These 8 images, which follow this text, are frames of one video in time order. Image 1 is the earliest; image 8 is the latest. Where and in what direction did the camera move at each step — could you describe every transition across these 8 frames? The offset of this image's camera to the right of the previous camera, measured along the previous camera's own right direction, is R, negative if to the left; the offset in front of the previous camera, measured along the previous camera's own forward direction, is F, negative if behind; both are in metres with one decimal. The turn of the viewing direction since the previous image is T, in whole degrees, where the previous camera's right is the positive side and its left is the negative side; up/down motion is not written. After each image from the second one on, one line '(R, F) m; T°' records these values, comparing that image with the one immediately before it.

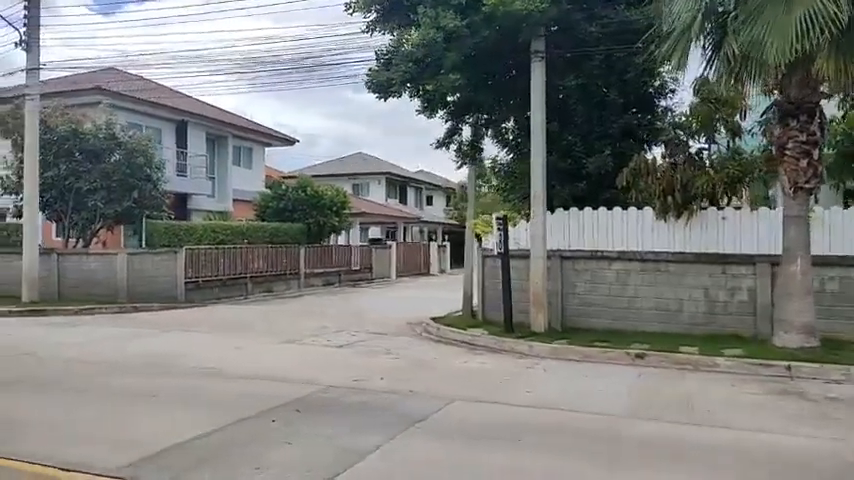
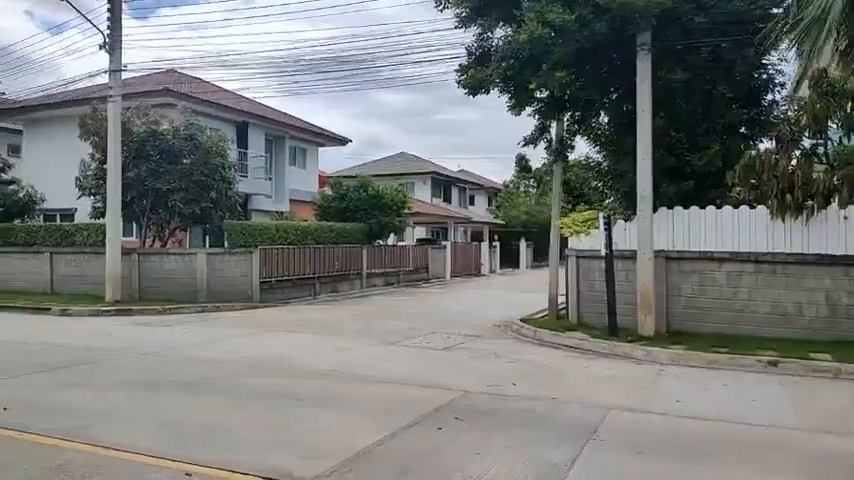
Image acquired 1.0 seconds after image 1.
(-1.4, +0.3) m; -3°
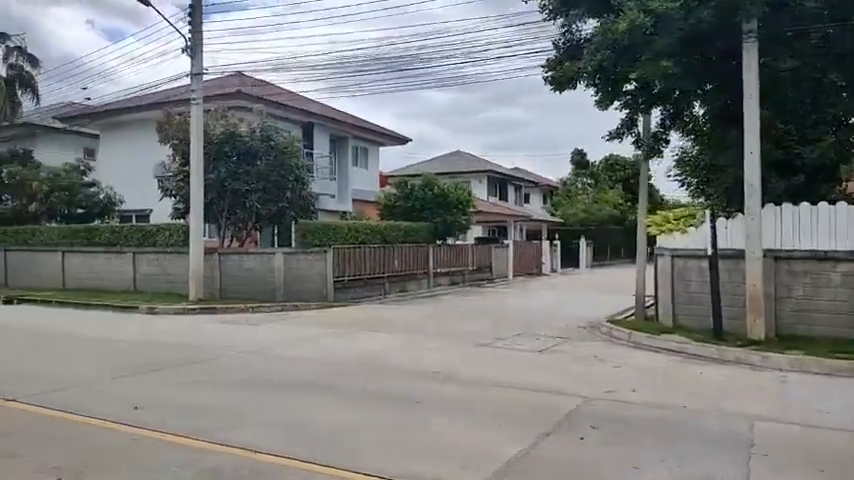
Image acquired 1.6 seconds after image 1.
(-0.9, +0.2) m; -5°
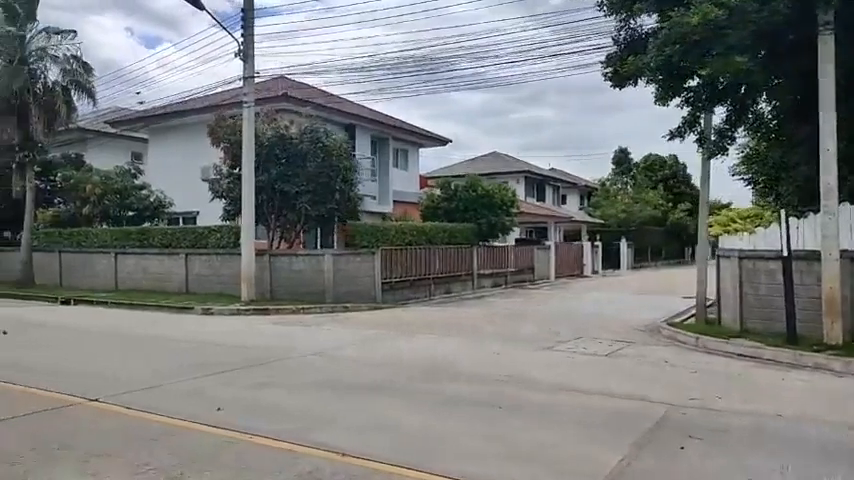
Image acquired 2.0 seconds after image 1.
(-0.6, +0.1) m; -3°
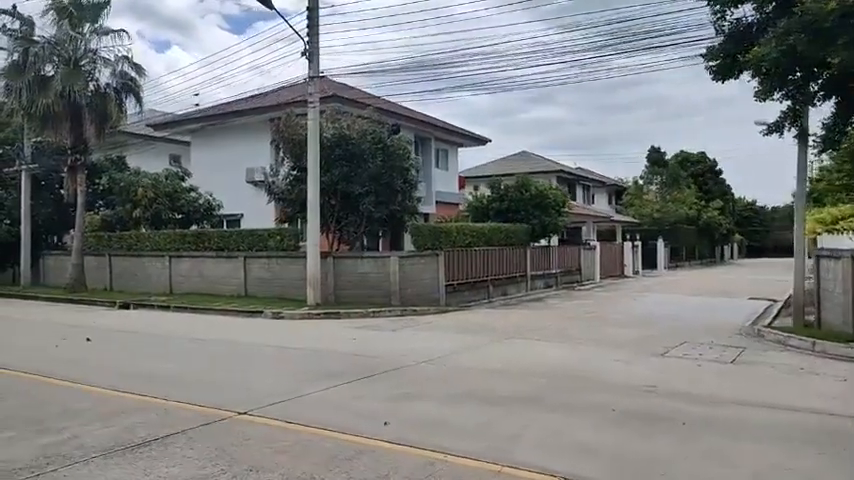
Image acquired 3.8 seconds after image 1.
(-1.7, +0.4) m; -1°
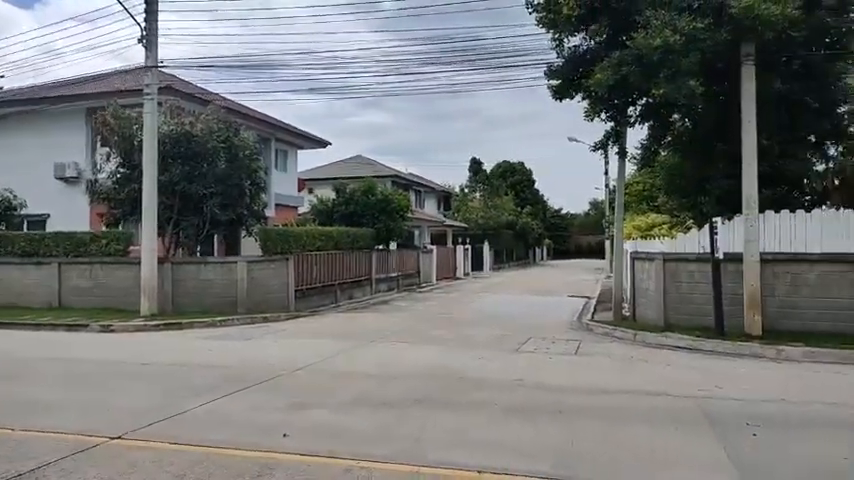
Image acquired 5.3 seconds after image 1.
(-0.8, +0.1) m; +16°
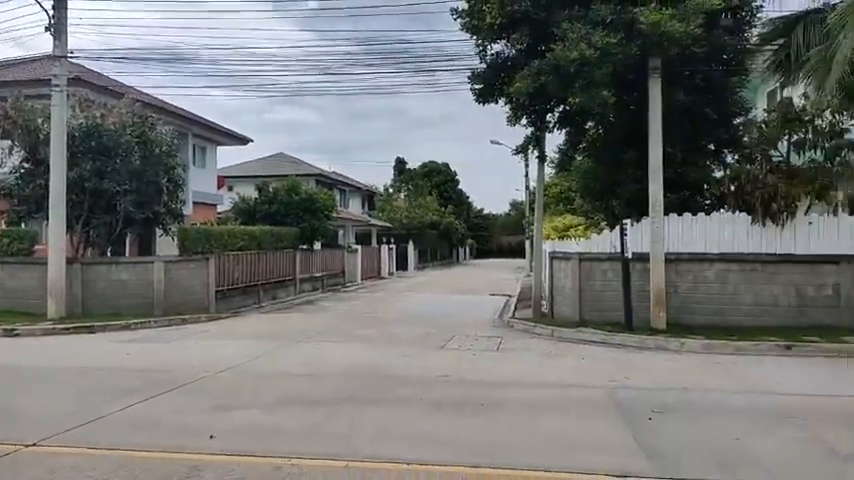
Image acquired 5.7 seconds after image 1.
(-0.1, -0.2) m; +7°
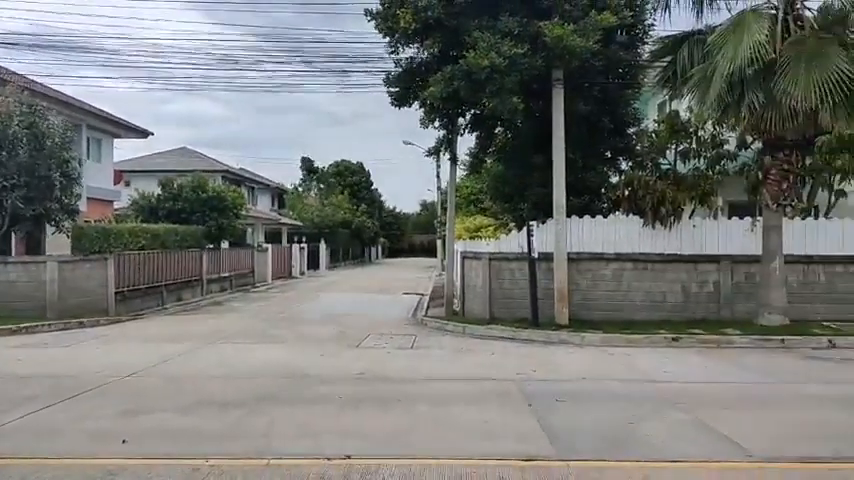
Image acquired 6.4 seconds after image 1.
(-0.1, -0.2) m; +8°
